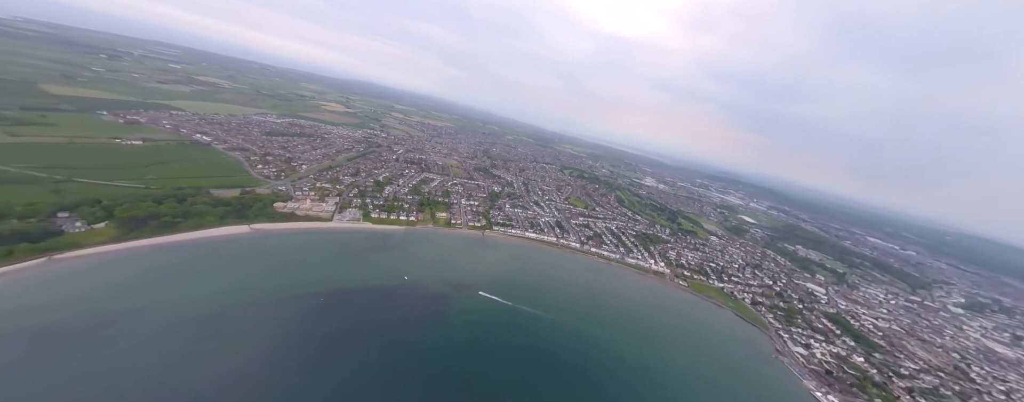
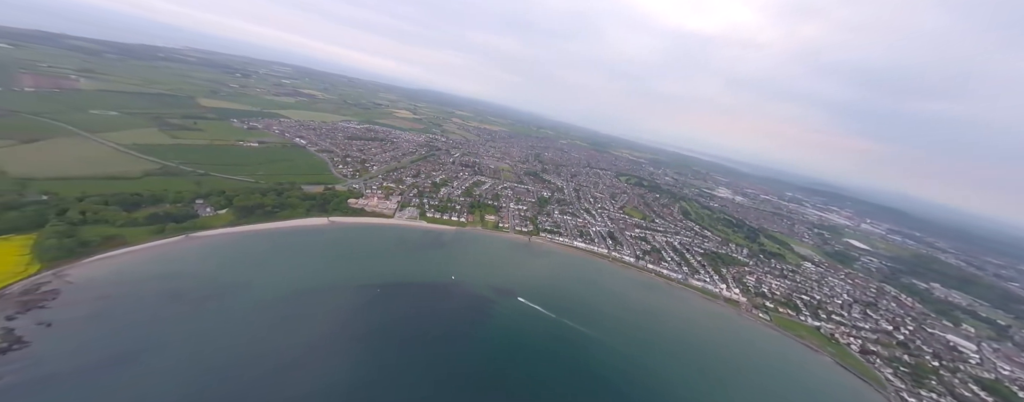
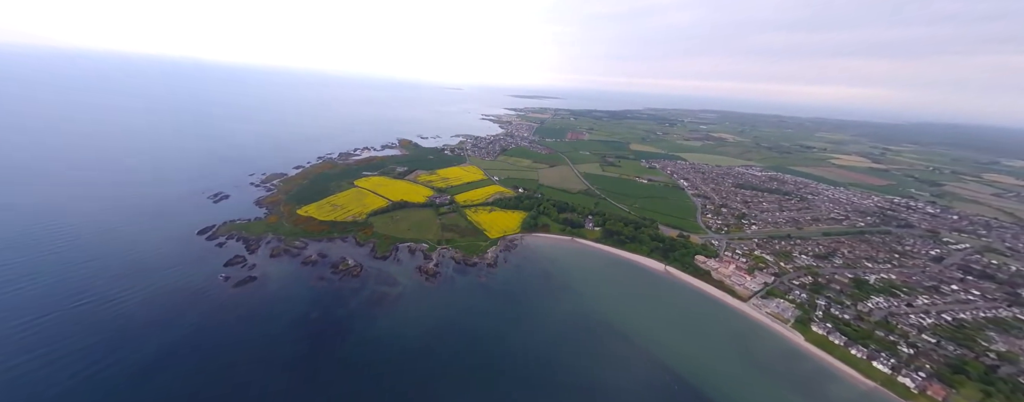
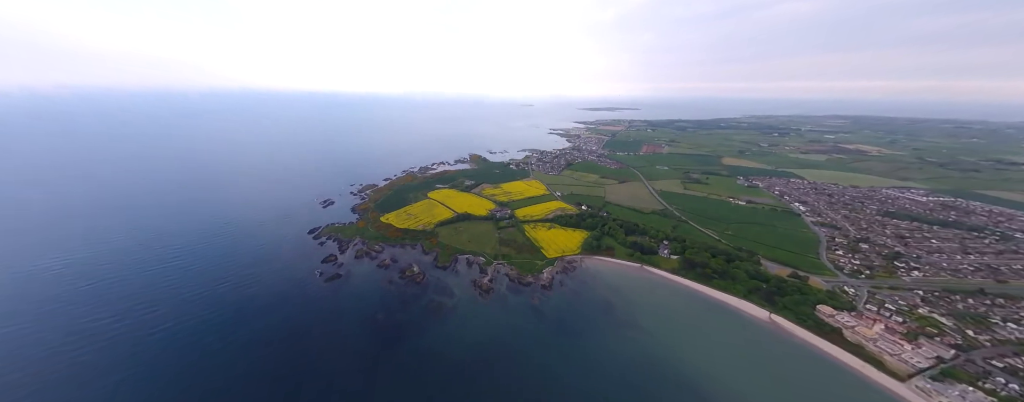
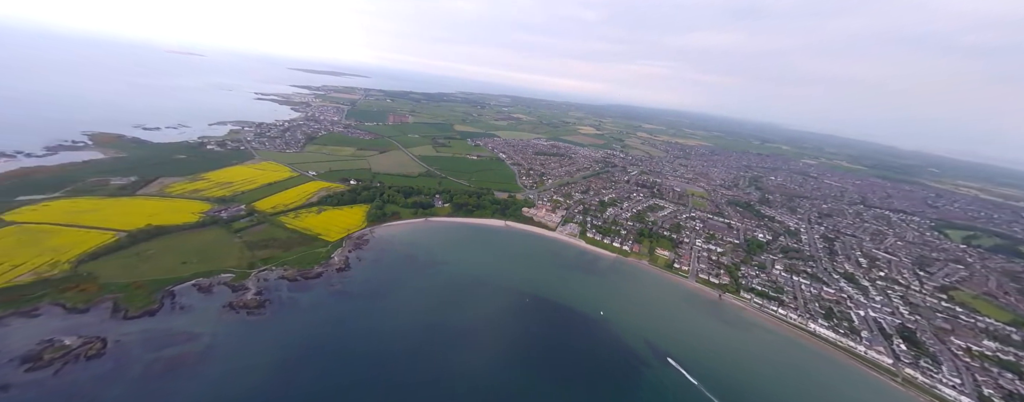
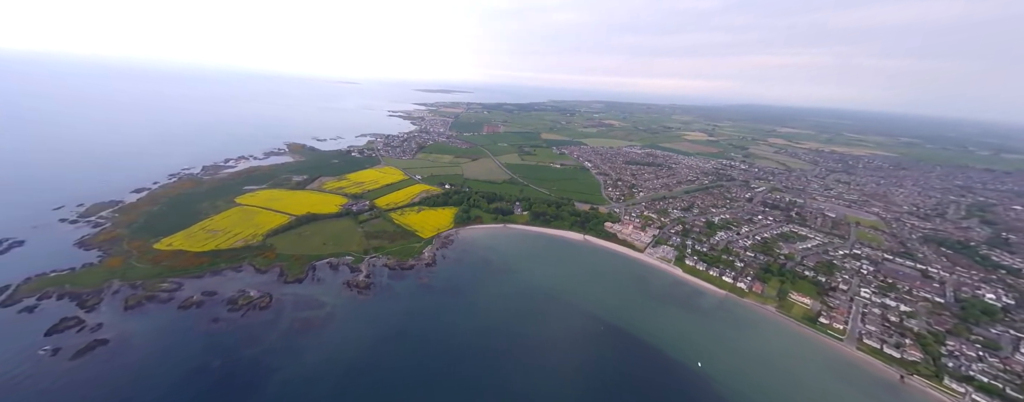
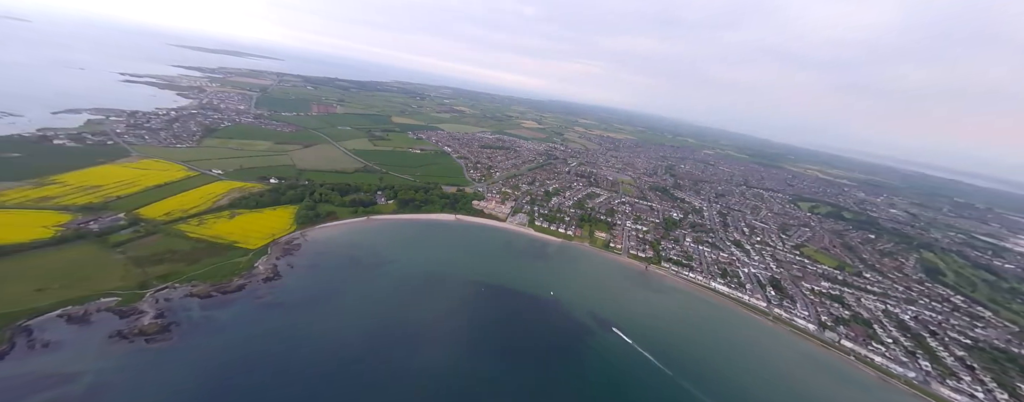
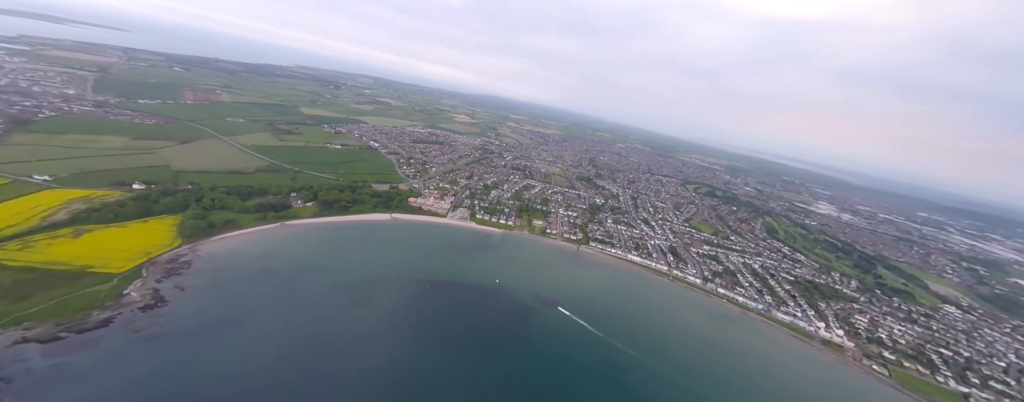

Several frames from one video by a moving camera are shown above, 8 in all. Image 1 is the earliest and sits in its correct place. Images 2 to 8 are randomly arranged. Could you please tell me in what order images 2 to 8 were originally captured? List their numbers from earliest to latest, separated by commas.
2, 8, 7, 5, 6, 3, 4
